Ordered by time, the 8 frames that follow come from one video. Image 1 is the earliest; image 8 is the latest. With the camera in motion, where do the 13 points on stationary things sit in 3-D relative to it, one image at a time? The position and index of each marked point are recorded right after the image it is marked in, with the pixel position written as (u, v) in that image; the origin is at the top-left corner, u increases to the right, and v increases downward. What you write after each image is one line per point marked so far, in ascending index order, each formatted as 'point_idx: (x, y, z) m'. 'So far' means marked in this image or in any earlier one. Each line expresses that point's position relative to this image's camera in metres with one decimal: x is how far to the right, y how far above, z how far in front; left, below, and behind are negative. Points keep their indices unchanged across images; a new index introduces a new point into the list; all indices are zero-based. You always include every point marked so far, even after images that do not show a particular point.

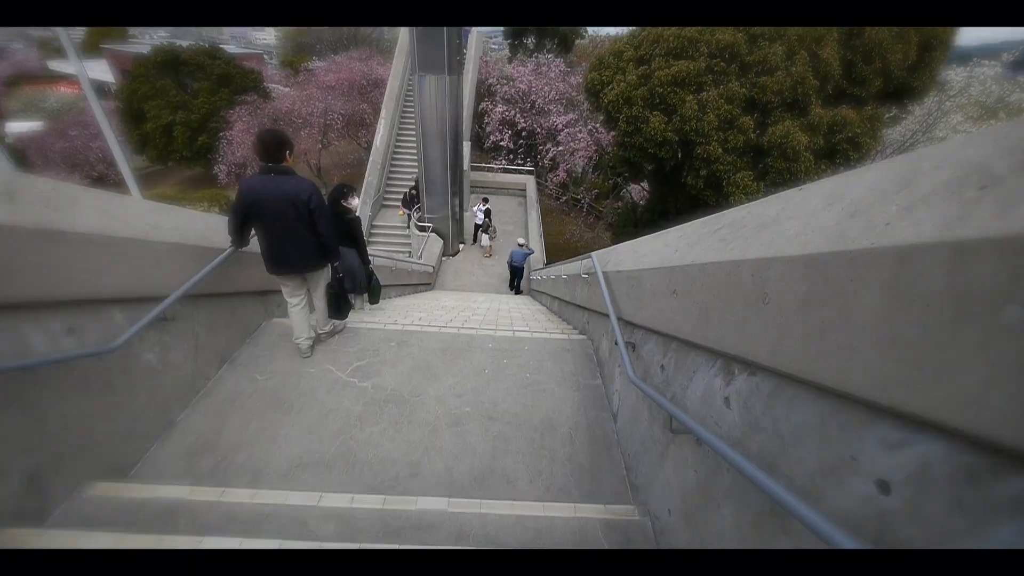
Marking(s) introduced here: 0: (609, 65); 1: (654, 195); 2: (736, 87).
0: (+1.8, +4.0, +7.0) m
1: (+3.2, +2.1, +8.9) m
2: (+3.2, +2.8, +5.4) m
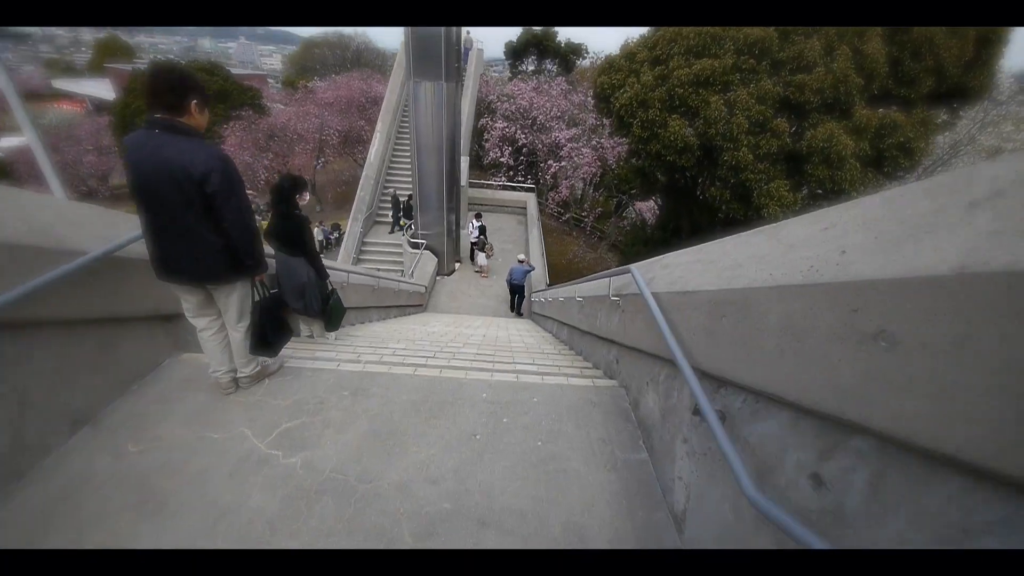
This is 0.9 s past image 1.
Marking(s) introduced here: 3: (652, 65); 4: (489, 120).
0: (+1.8, +3.6, +6.5) m
1: (+3.2, +1.6, +8.2) m
2: (+3.2, +2.4, +4.8) m
3: (+2.1, +3.4, +6.0) m
4: (-0.9, +6.2, +14.7) m
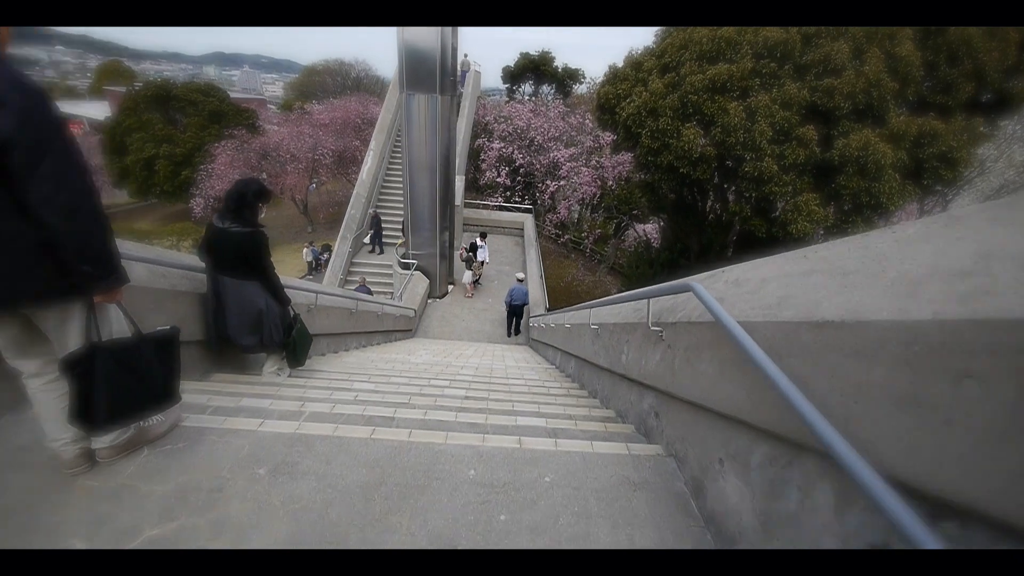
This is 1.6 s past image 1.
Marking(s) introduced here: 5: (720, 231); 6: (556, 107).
0: (+1.8, +3.2, +6.1) m
1: (+3.1, +1.1, +7.7) m
2: (+3.2, +2.2, +4.4) m
3: (+2.1, +3.1, +5.6) m
4: (-1.0, +5.3, +14.4) m
5: (+3.8, +1.0, +7.1) m
6: (+1.5, +6.4, +14.0) m
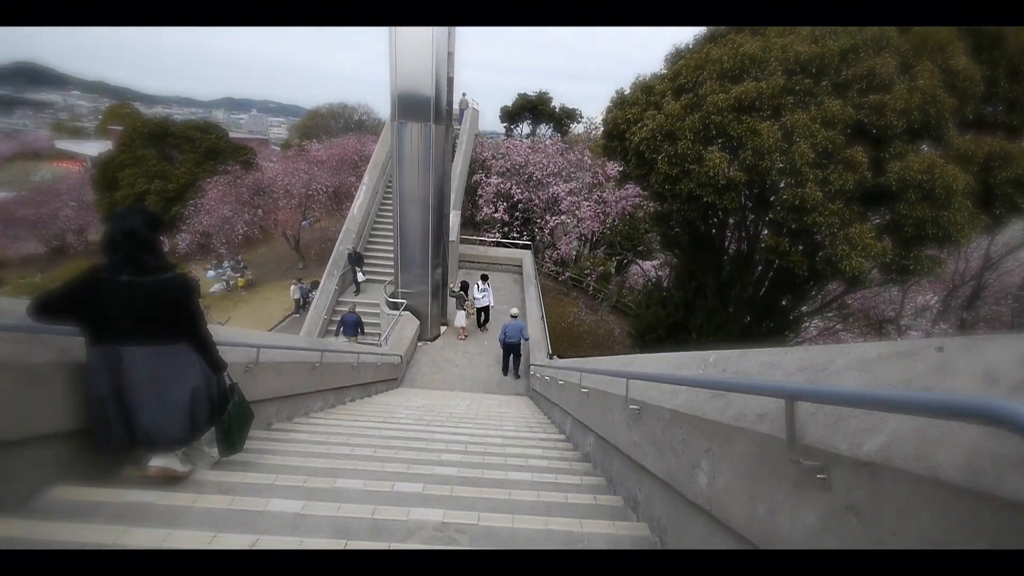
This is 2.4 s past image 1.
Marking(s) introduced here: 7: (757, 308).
0: (+1.8, +2.6, +5.6) m
1: (+3.1, +0.4, +7.0) m
2: (+3.2, +1.7, +3.8) m
3: (+2.1, +2.5, +5.1) m
4: (-1.1, +4.0, +14.1) m
5: (+3.8, +0.3, +6.4) m
6: (+1.4, +5.0, +13.8) m
7: (+4.0, -0.3, +6.5) m
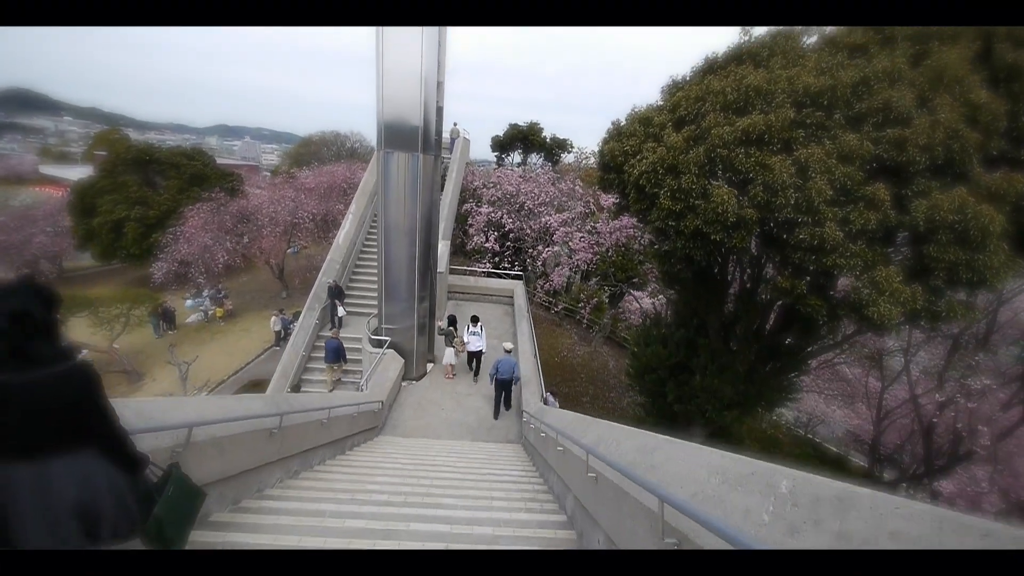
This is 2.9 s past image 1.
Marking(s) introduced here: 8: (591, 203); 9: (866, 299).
0: (+1.6, +2.1, +5.3) m
1: (+2.9, -0.2, +6.7) m
2: (+3.1, +1.3, +3.5) m
3: (+2.0, +2.0, +4.8) m
4: (-1.4, +2.9, +13.8) m
5: (+3.6, -0.3, +6.0) m
6: (+1.1, +3.9, +13.6) m
7: (+3.9, -0.9, +6.1) m
8: (+2.4, +2.6, +12.0) m
9: (+3.2, -0.1, +3.6) m
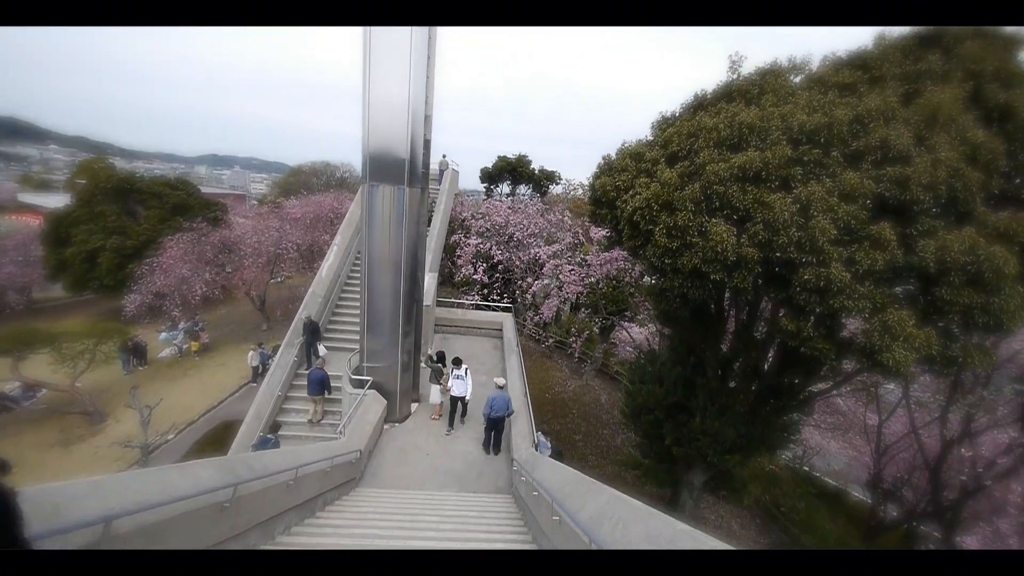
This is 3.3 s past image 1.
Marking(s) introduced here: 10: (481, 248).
0: (+1.5, +1.6, +5.2) m
1: (+2.8, -0.8, +6.4) m
2: (+3.0, +0.9, +3.4) m
3: (+1.8, +1.5, +4.7) m
4: (-1.8, +1.8, +13.7) m
5: (+3.5, -0.8, +5.8) m
6: (+0.8, +2.9, +13.6) m
7: (+3.8, -1.4, +5.9) m
8: (+2.0, +1.6, +11.9) m
9: (+3.2, -0.5, +3.4) m
10: (-1.0, +1.3, +13.1) m
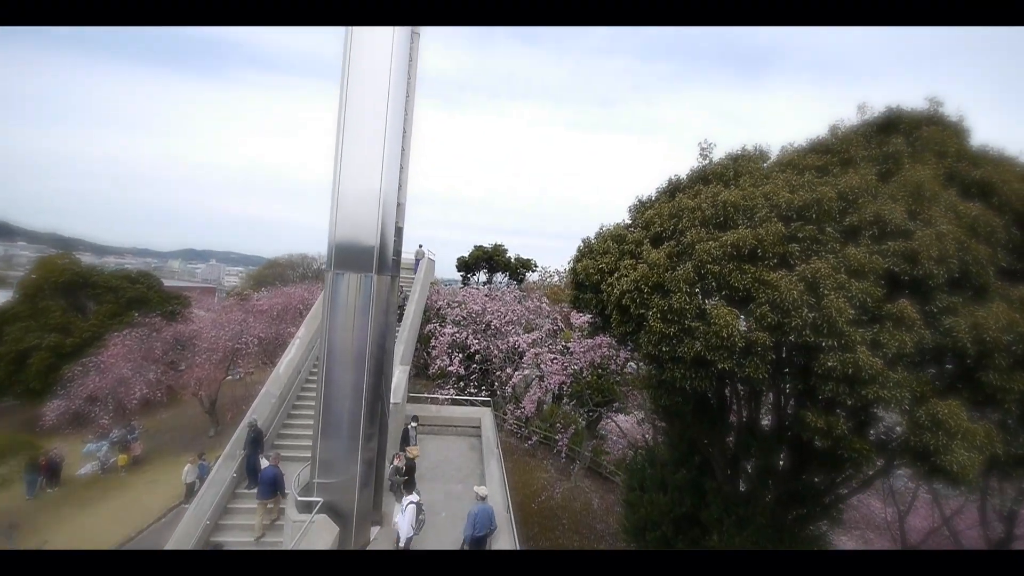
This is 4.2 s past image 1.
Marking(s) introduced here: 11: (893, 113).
0: (+1.2, +0.4, +5.0) m
1: (+2.5, -2.1, +5.7) m
2: (+2.8, +0.2, +3.2) m
3: (+1.6, +0.5, +4.5) m
4: (-2.5, -1.2, +13.1) m
5: (+3.2, -2.0, +5.1) m
6: (0.0, -0.1, +13.4) m
7: (+3.5, -2.6, +5.1) m
8: (+1.4, -0.9, +11.5) m
9: (+3.0, -1.1, +2.8) m
10: (-1.7, -1.5, +12.4) m
11: (+4.0, +1.8, +4.1) m
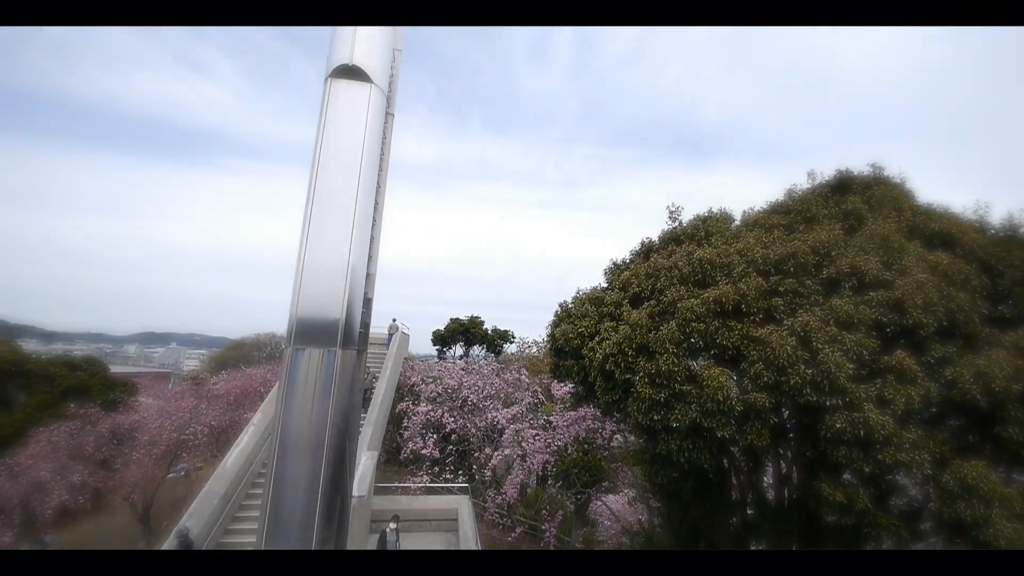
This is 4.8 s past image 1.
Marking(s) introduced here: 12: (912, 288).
0: (+0.9, -0.3, +4.8) m
1: (+2.2, -3.0, +5.1) m
2: (+2.6, -0.2, +3.0) m
3: (+1.3, -0.1, +4.3) m
4: (-3.2, -3.6, +12.2) m
5: (+3.0, -2.7, +4.6) m
6: (-0.8, -2.5, +12.9) m
7: (+3.3, -3.2, +4.5) m
8: (+0.8, -2.9, +11.0) m
9: (+2.9, -1.4, +2.5) m
10: (-2.4, -3.7, +11.5) m
11: (+3.6, +1.2, +4.3) m
12: (+3.1, 0.0, +3.0) m
